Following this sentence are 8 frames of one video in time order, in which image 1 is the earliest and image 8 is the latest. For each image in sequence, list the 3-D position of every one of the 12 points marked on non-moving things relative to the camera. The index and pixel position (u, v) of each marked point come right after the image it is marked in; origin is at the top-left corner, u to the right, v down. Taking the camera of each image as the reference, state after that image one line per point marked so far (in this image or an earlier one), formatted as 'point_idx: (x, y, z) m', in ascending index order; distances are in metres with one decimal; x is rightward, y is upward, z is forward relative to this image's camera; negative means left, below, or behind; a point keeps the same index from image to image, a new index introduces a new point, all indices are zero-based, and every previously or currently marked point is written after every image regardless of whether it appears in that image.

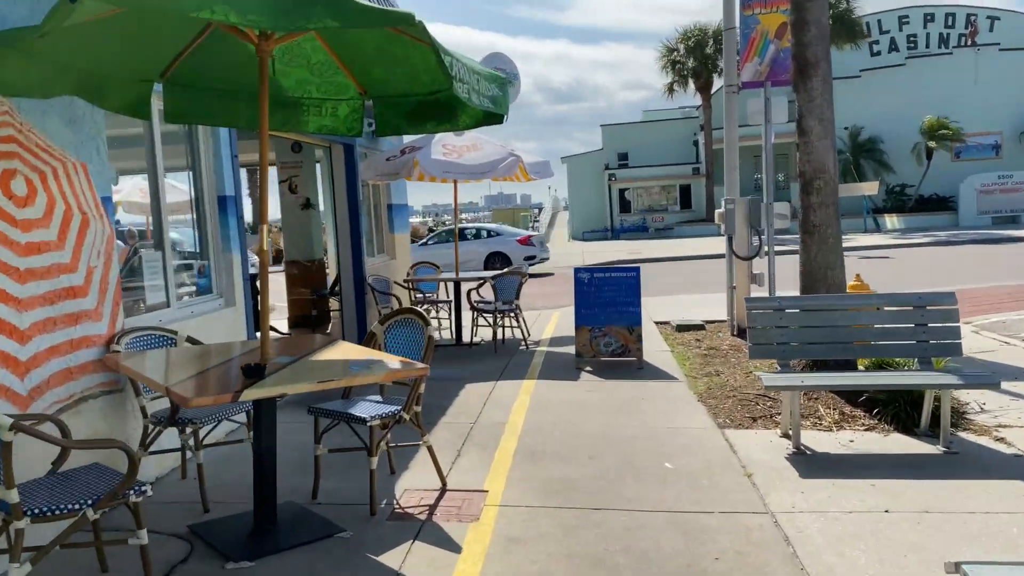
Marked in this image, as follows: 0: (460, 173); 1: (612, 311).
0: (-0.6, +1.2, +9.0) m
1: (+0.9, -0.2, +8.1) m
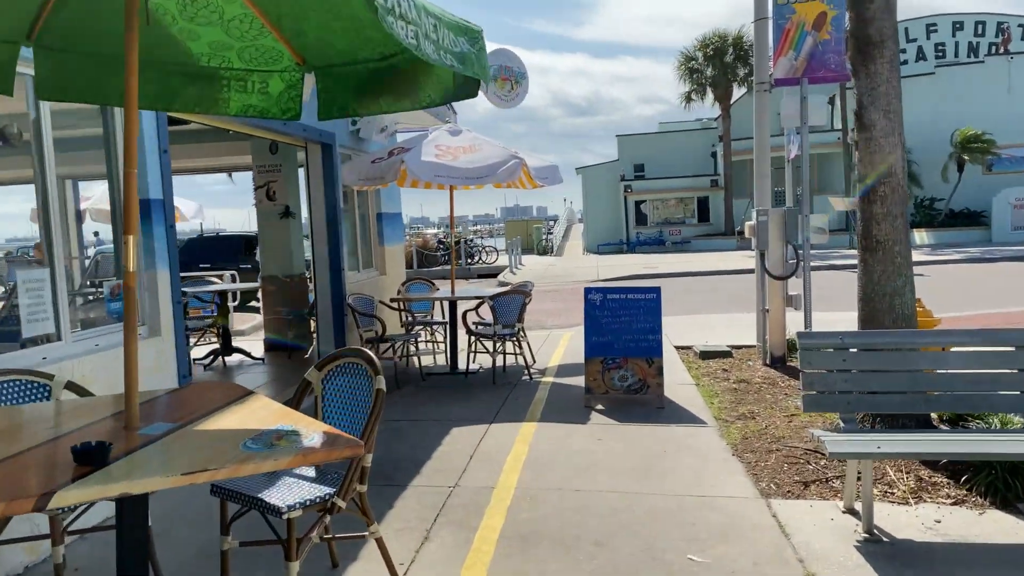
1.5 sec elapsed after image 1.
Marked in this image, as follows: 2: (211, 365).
0: (-0.6, +1.0, +7.8) m
1: (+0.9, -0.4, +6.9) m
2: (-3.2, -0.8, +9.0) m
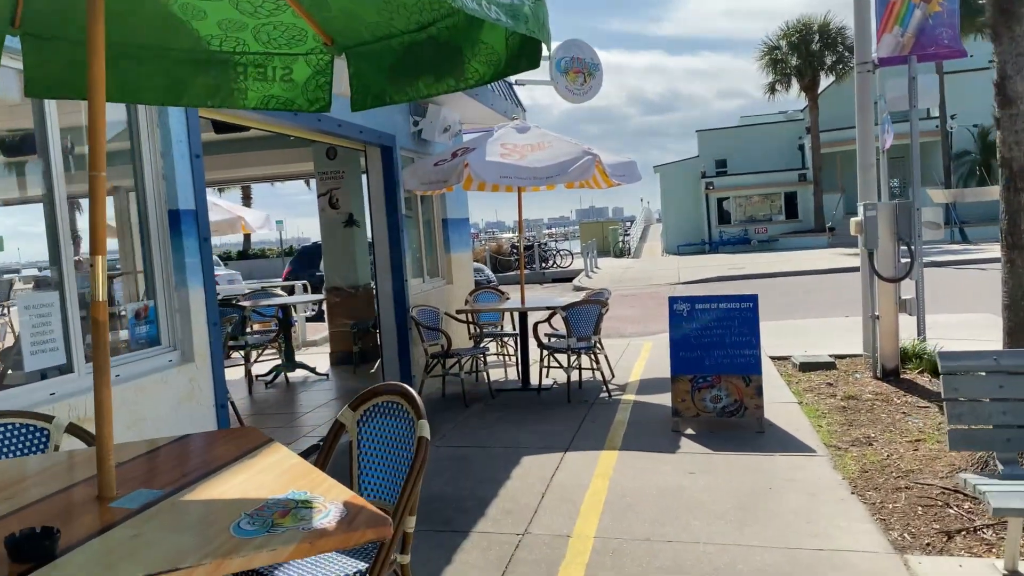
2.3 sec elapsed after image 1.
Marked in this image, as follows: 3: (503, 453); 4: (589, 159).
0: (+0.1, +0.9, +7.2) m
1: (+1.5, -0.5, +6.1) m
2: (-2.5, -1.0, +8.6) m
3: (-0.1, -1.1, +5.6) m
4: (+0.7, +1.1, +7.4) m
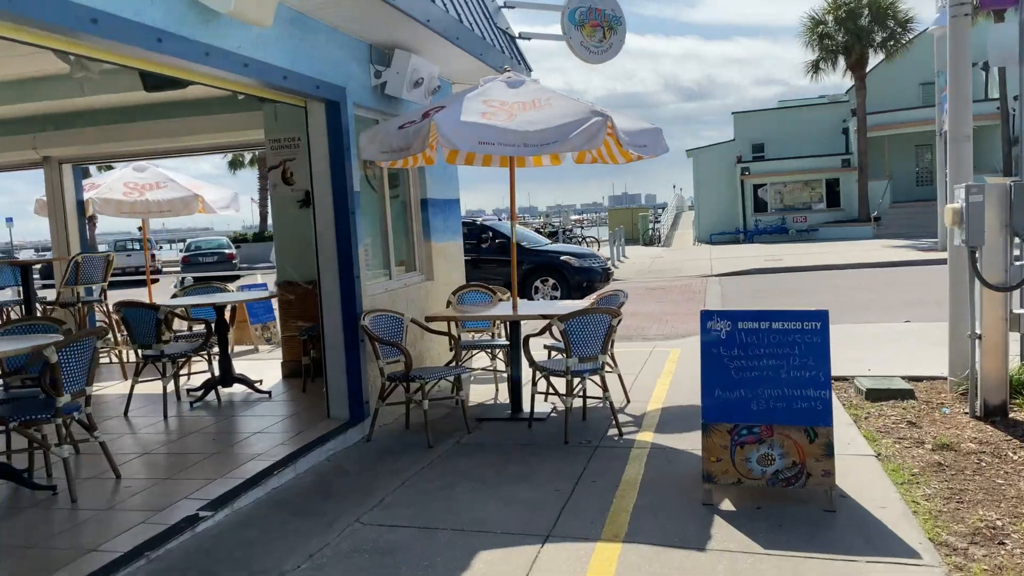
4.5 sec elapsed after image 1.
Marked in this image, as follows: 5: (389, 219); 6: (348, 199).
0: (-0.1, +0.9, +5.4) m
1: (+1.3, -0.6, +4.3) m
2: (-2.6, -0.9, +6.9) m
3: (-0.3, -1.1, +3.8) m
4: (+0.6, +1.1, +5.5) m
5: (-1.0, +0.5, +6.8) m
6: (-1.1, +0.6, +5.8) m
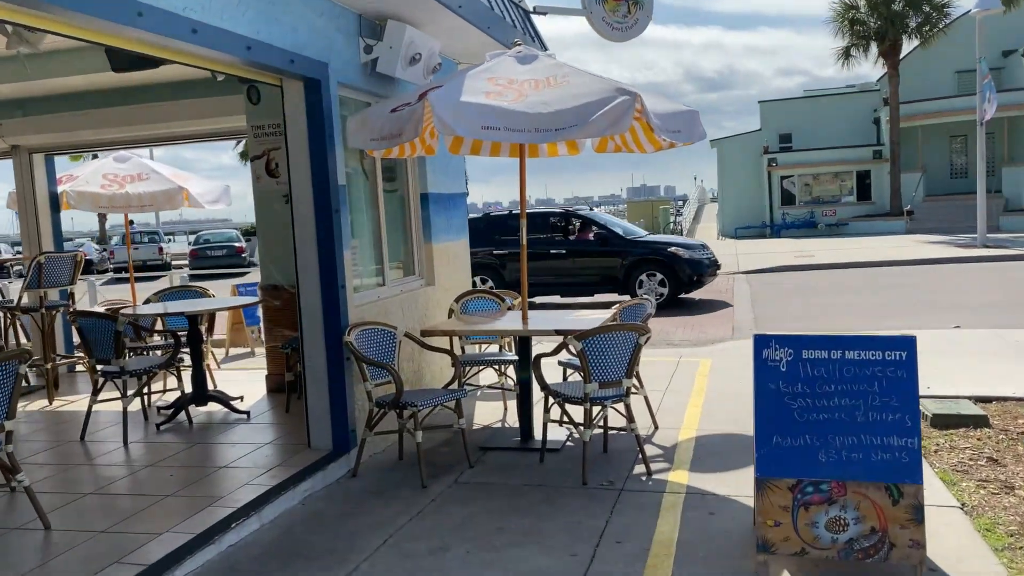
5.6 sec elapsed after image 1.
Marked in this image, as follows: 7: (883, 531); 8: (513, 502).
0: (0.0, +0.8, +4.5) m
1: (+1.3, -0.6, +3.4) m
2: (-2.5, -1.0, +6.1) m
3: (-0.3, -1.2, +3.0) m
4: (+0.6, +1.0, +4.6) m
5: (-0.9, +0.5, +6.0) m
6: (-1.1, +0.5, +5.0) m
7: (+1.5, -1.0, +3.3) m
8: (0.0, -1.1, +4.4) m
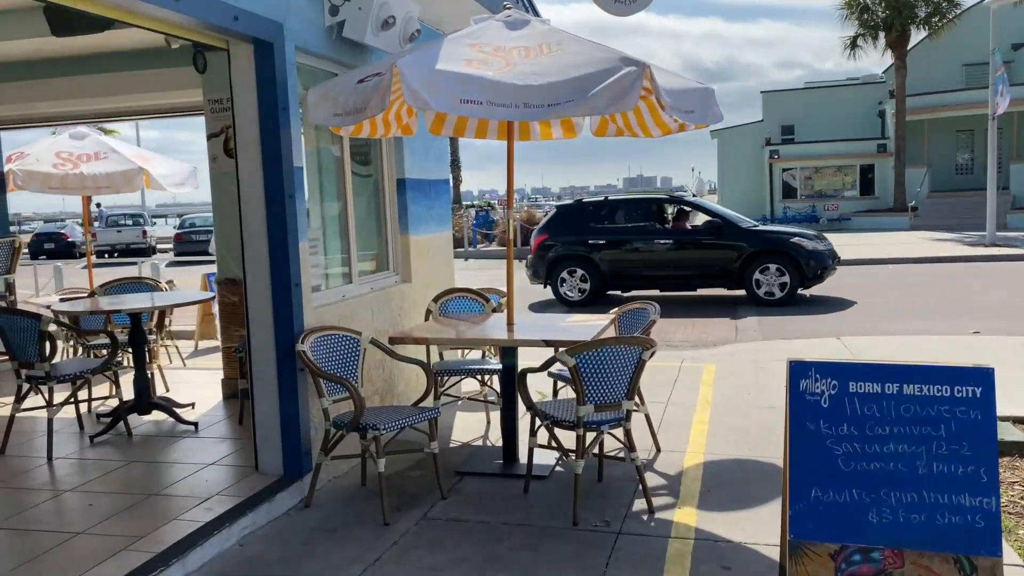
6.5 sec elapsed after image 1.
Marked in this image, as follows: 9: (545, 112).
0: (-0.1, +0.8, +3.8) m
1: (+1.2, -0.7, +2.7) m
2: (-2.6, -0.9, +5.4) m
3: (-0.4, -1.3, +2.3) m
4: (+0.6, +1.0, +3.9) m
5: (-1.0, +0.5, +5.3) m
6: (-1.1, +0.5, +4.3) m
7: (+1.4, -1.0, +2.6) m
8: (-0.1, -1.1, +3.7) m
9: (+0.1, +0.8, +3.8) m
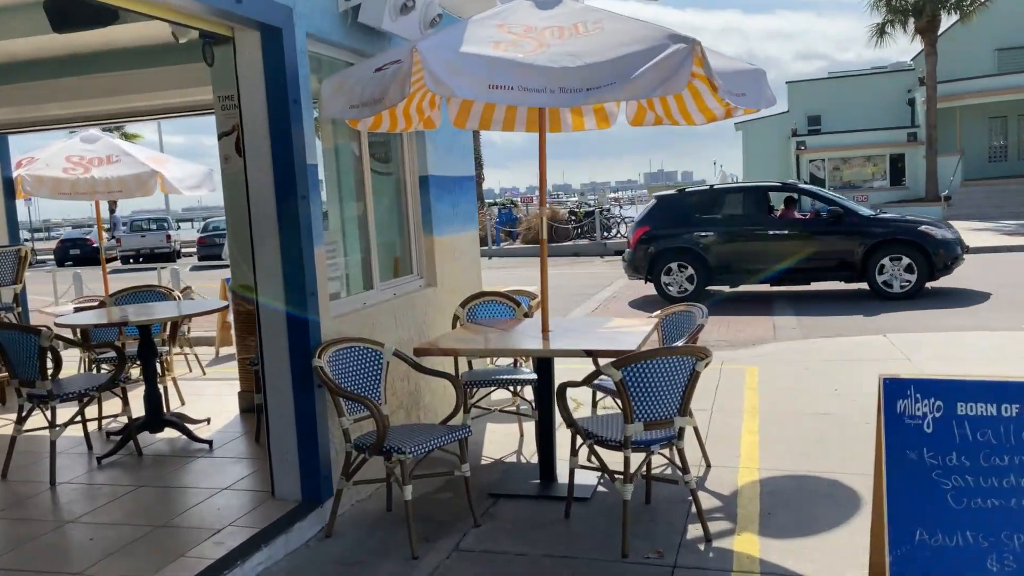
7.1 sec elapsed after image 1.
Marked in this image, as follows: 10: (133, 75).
0: (+0.1, +0.8, +3.4) m
1: (+1.4, -0.7, +2.3) m
2: (-2.4, -1.0, +5.1) m
3: (-0.2, -1.3, +1.9) m
4: (+0.7, +1.0, +3.5) m
5: (-0.8, +0.5, +4.9) m
6: (-1.0, +0.5, +3.9) m
7: (+1.5, -1.0, +2.2) m
8: (+0.1, -1.2, +3.3) m
9: (+0.3, +0.8, +3.4) m
10: (-2.9, +1.6, +6.5) m
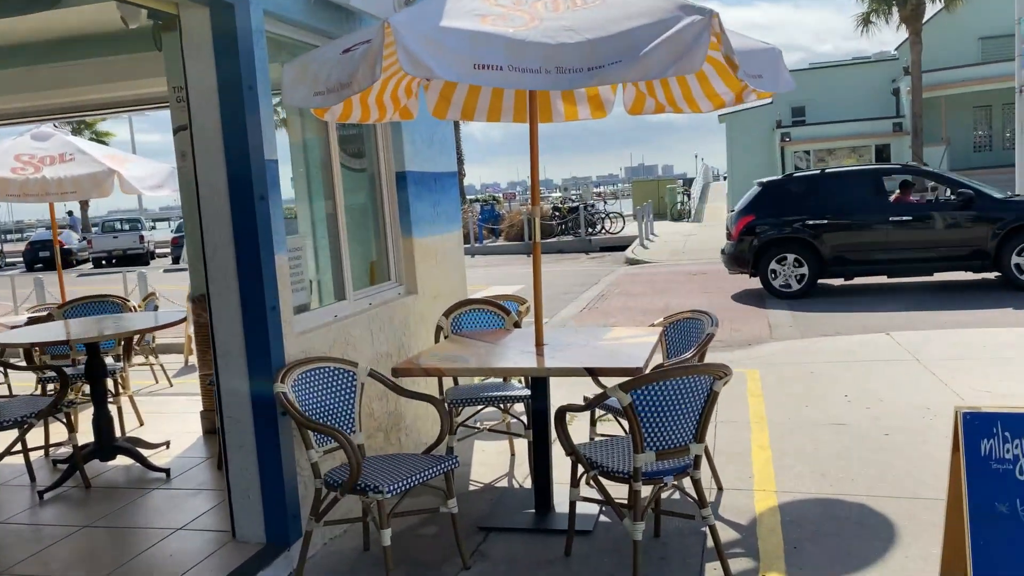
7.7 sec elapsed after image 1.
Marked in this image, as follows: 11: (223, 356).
0: (0.0, +0.7, +2.9) m
1: (+1.4, -0.7, +1.8) m
2: (-2.4, -1.1, +4.6) m
3: (-0.2, -1.3, +1.4) m
4: (+0.6, +0.9, +3.0) m
5: (-0.9, +0.4, +4.4) m
6: (-1.0, +0.4, +3.4) m
7: (+1.5, -1.0, +1.7) m
8: (+0.1, -1.2, +2.9) m
9: (+0.2, +0.7, +2.9) m
10: (-3.0, +1.5, +5.9) m
11: (-1.2, -0.3, +3.5) m
